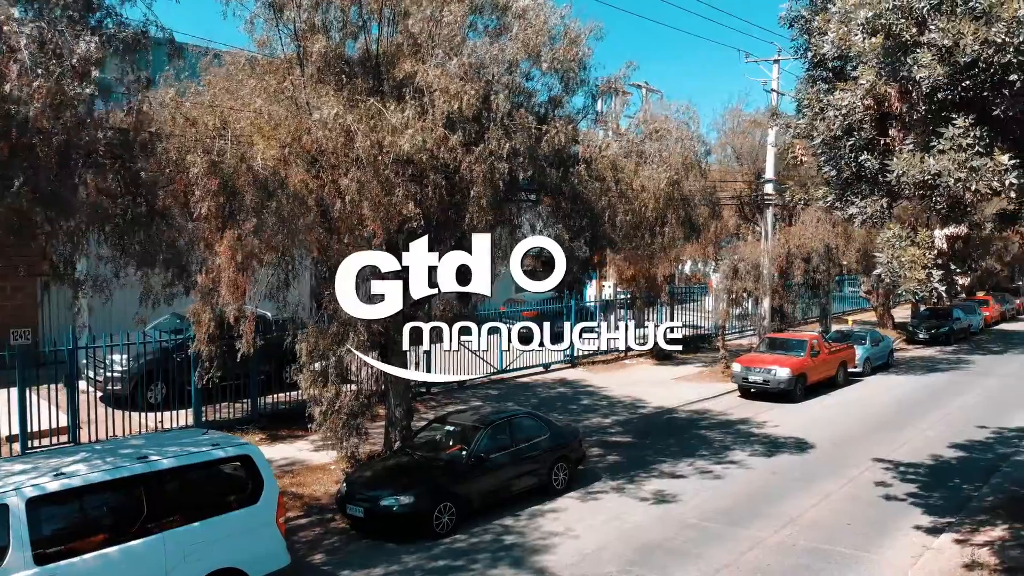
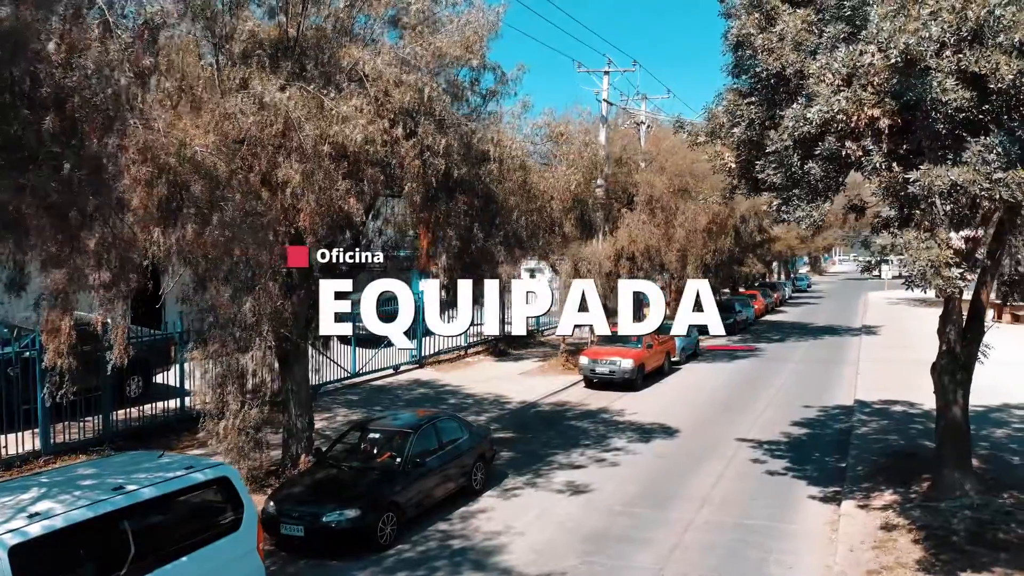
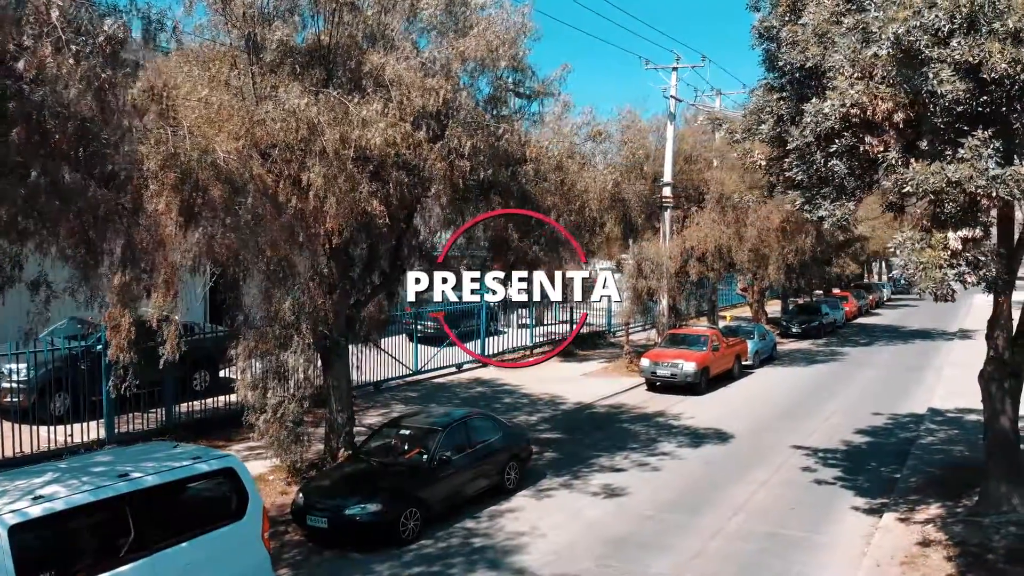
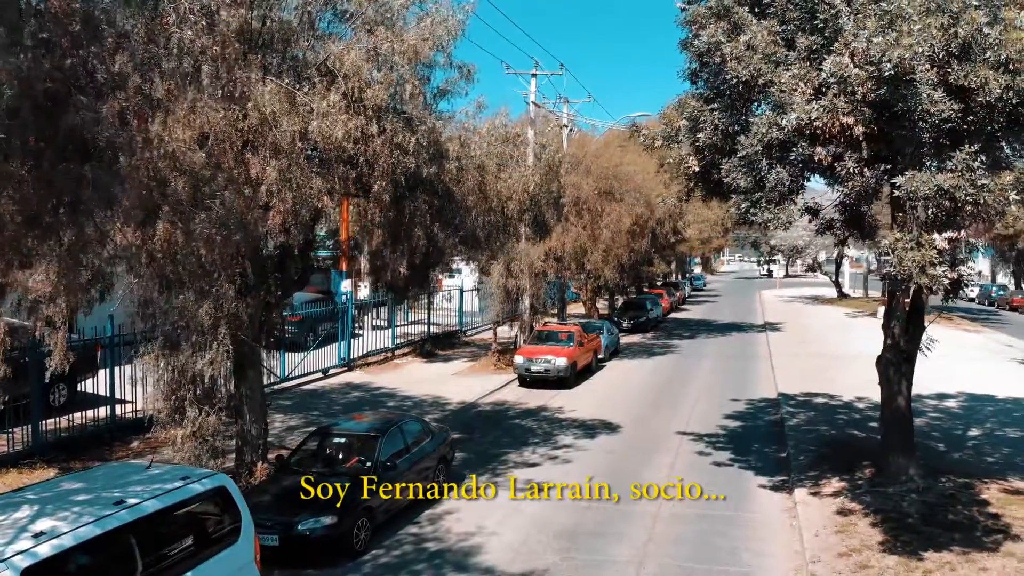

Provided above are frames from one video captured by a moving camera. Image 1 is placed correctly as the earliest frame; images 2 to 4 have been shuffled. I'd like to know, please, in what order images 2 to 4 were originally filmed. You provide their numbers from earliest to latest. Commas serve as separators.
3, 2, 4
